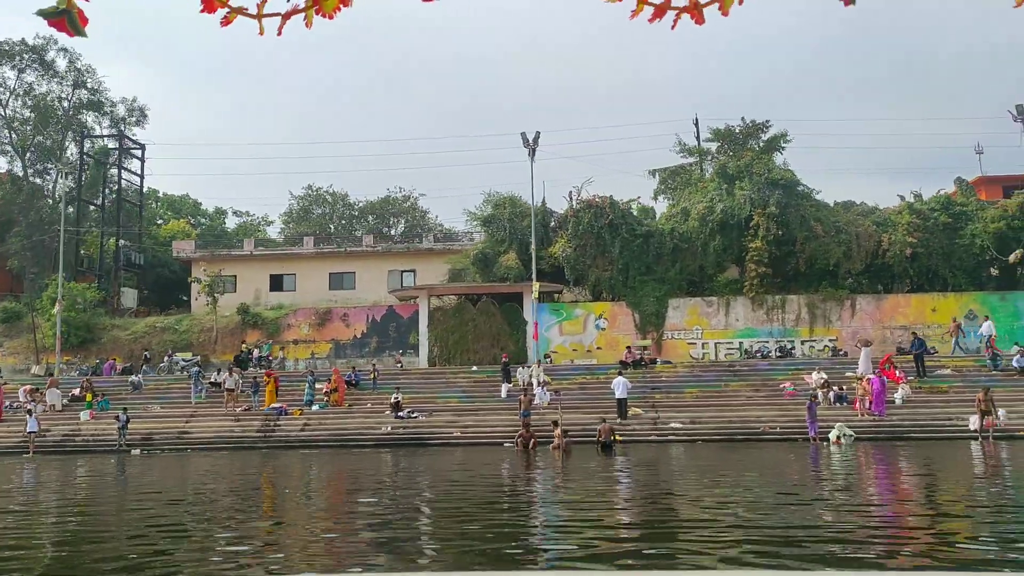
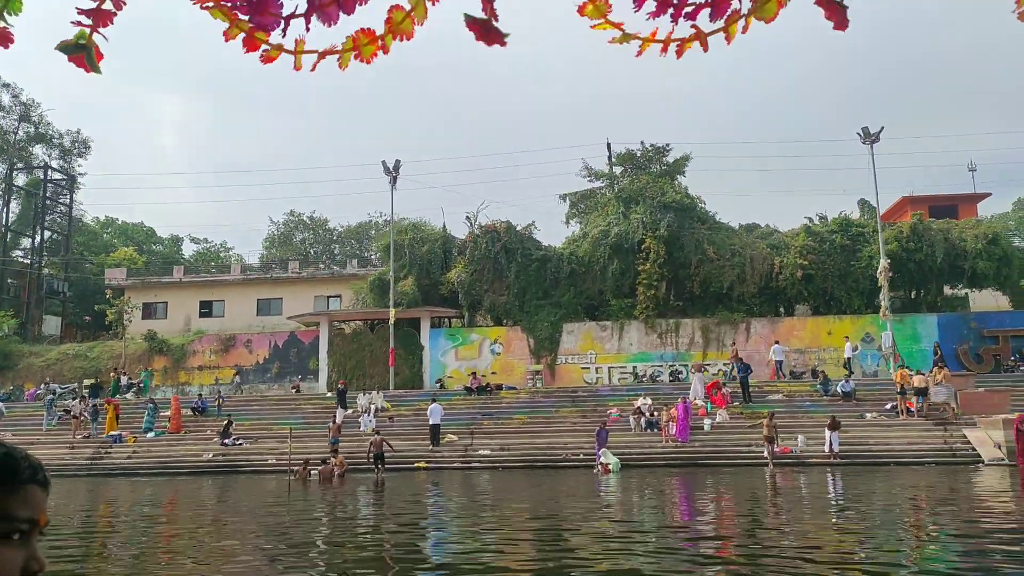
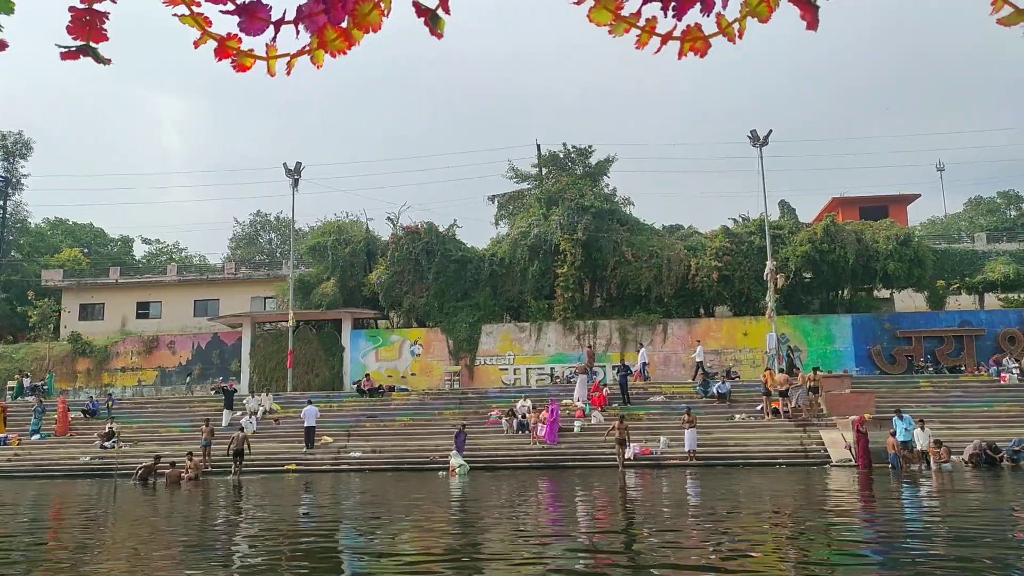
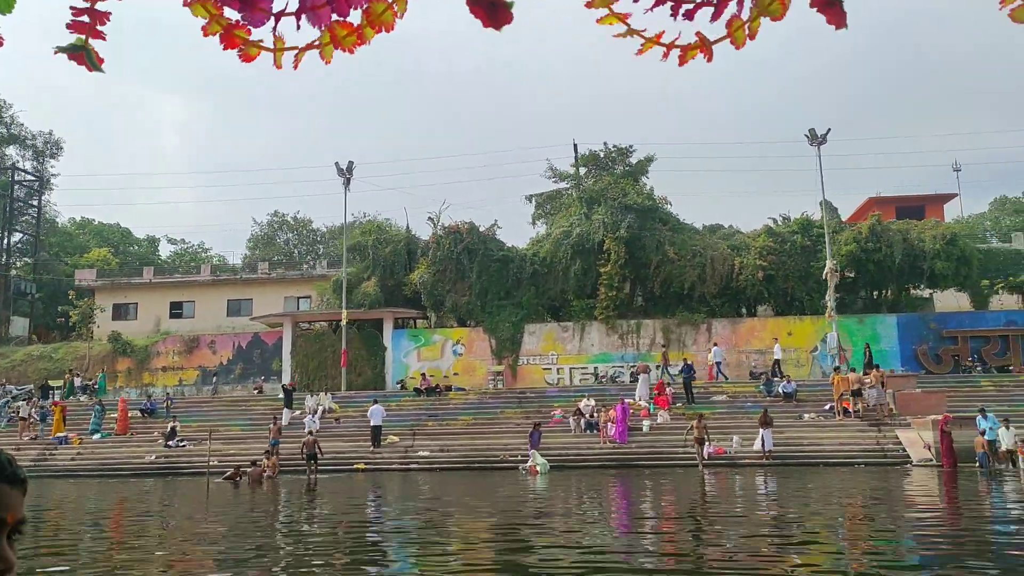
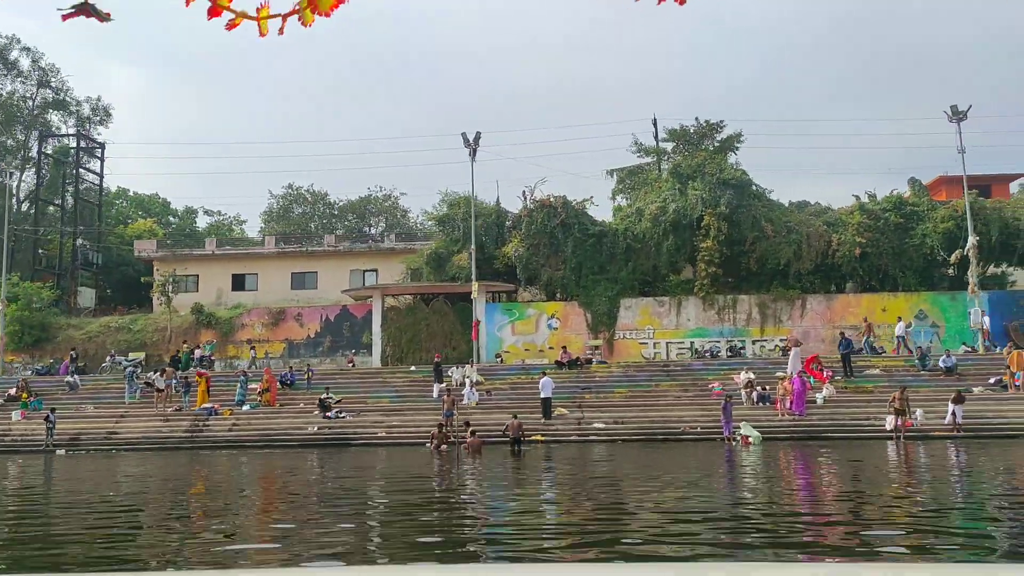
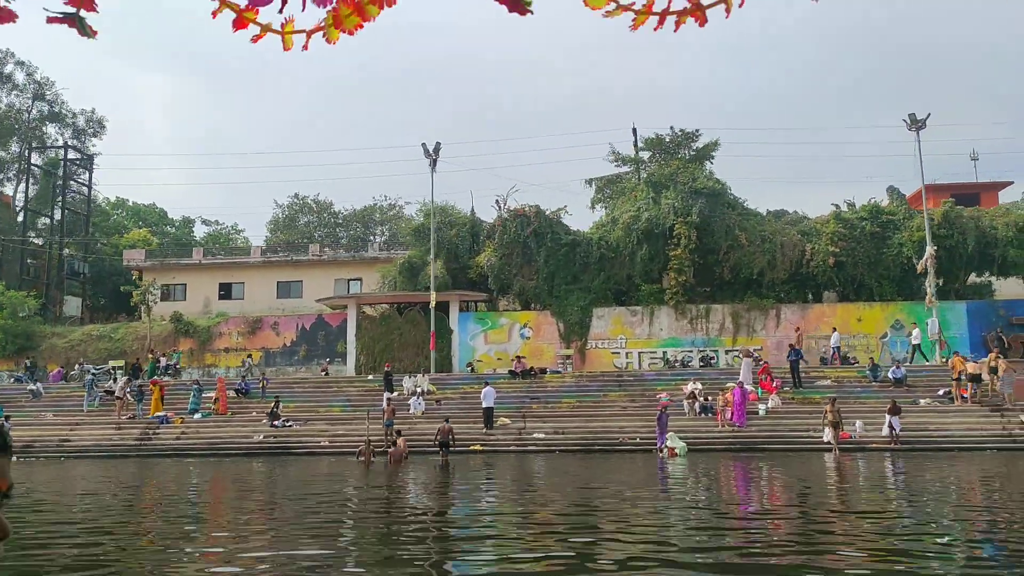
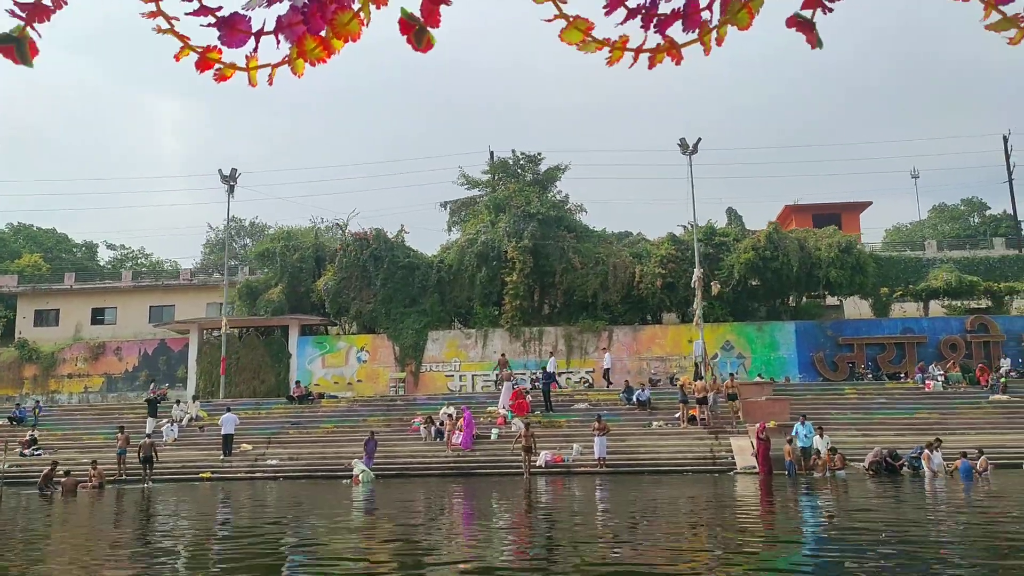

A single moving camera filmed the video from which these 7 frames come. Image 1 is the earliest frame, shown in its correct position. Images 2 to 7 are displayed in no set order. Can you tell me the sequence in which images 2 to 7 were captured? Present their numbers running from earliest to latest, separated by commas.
5, 6, 2, 4, 3, 7
